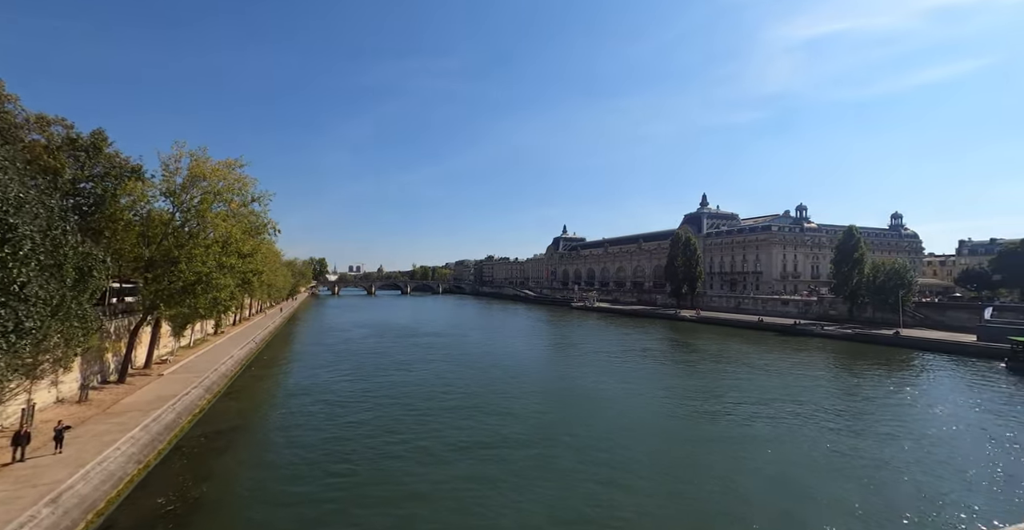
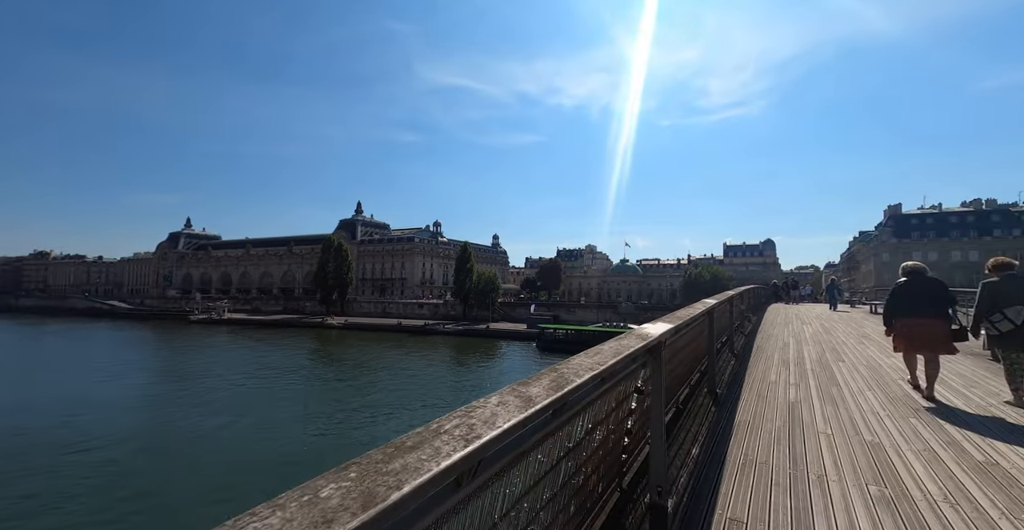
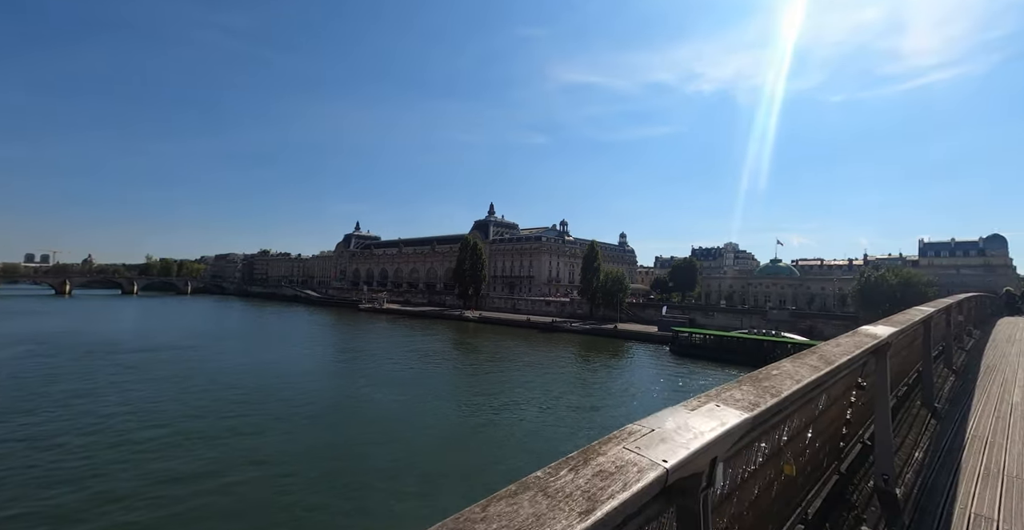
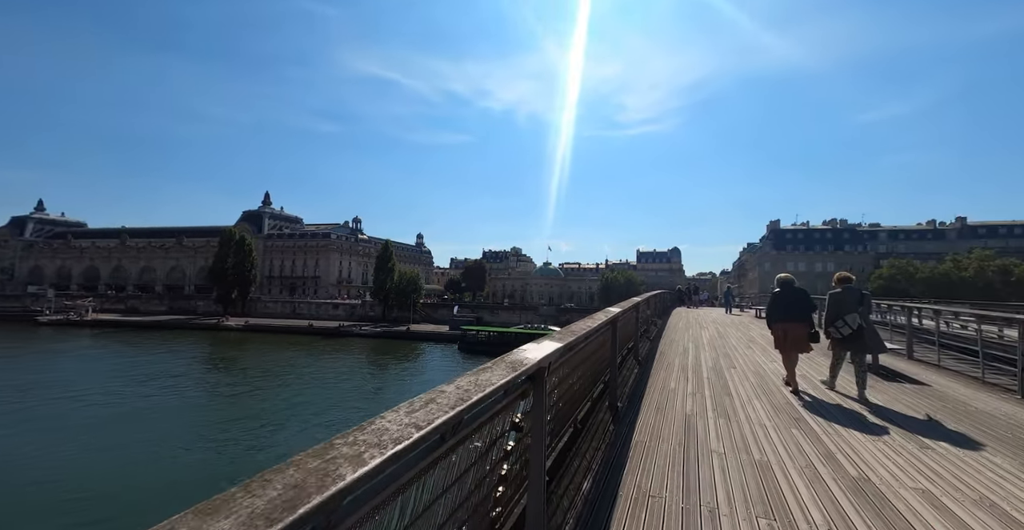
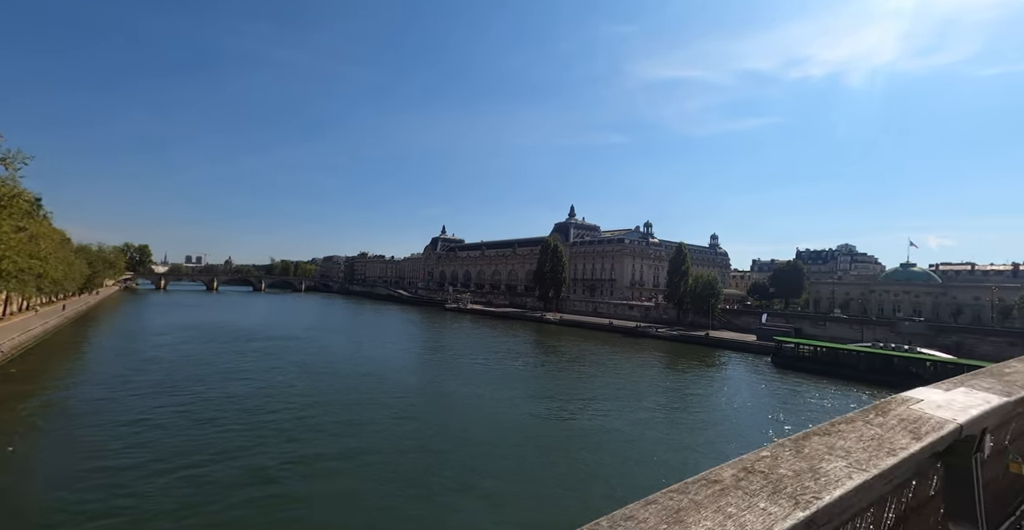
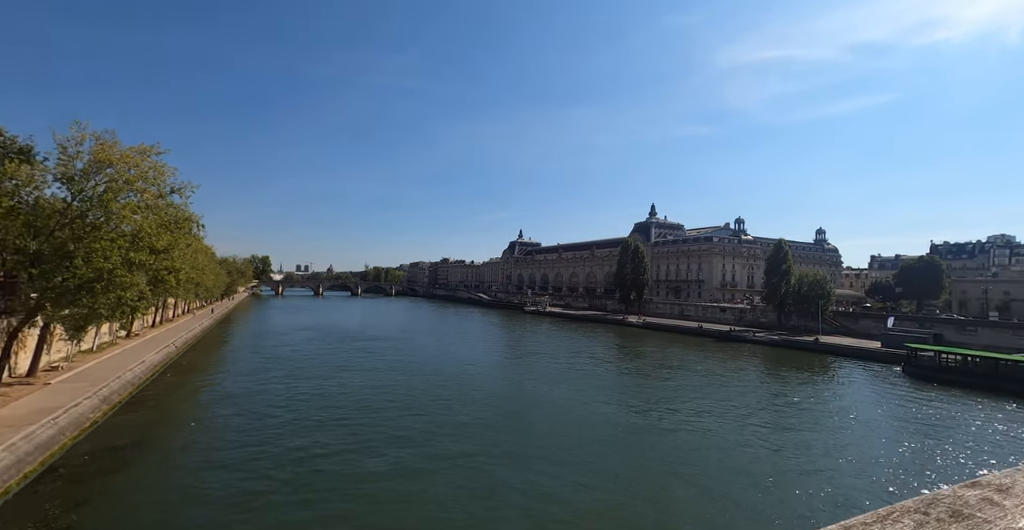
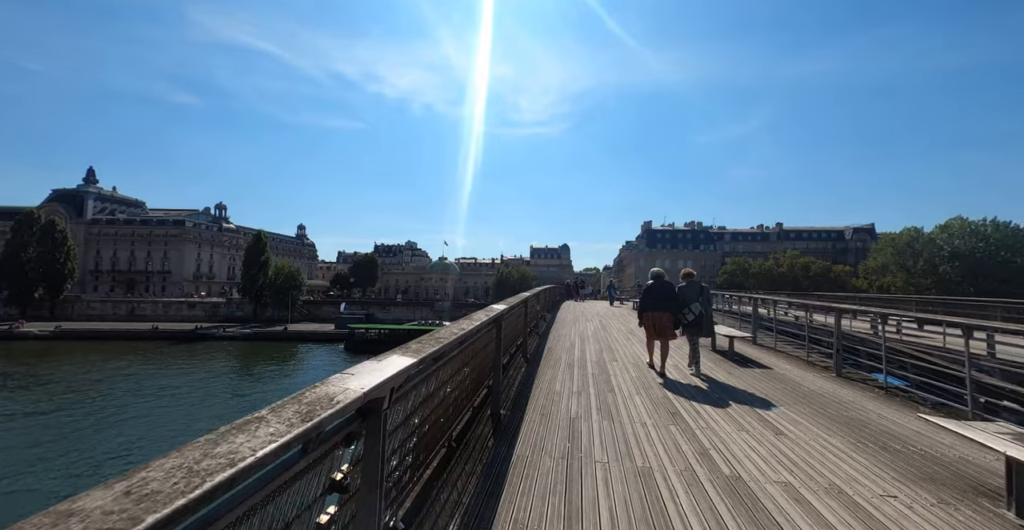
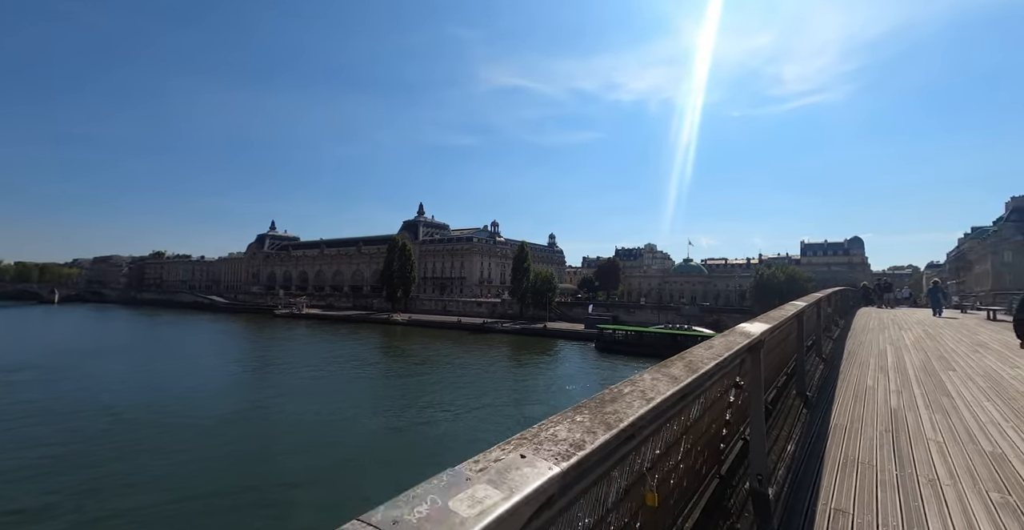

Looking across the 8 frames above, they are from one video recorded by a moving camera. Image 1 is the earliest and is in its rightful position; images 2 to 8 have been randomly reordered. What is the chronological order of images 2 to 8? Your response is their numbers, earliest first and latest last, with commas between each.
6, 5, 3, 8, 2, 4, 7
